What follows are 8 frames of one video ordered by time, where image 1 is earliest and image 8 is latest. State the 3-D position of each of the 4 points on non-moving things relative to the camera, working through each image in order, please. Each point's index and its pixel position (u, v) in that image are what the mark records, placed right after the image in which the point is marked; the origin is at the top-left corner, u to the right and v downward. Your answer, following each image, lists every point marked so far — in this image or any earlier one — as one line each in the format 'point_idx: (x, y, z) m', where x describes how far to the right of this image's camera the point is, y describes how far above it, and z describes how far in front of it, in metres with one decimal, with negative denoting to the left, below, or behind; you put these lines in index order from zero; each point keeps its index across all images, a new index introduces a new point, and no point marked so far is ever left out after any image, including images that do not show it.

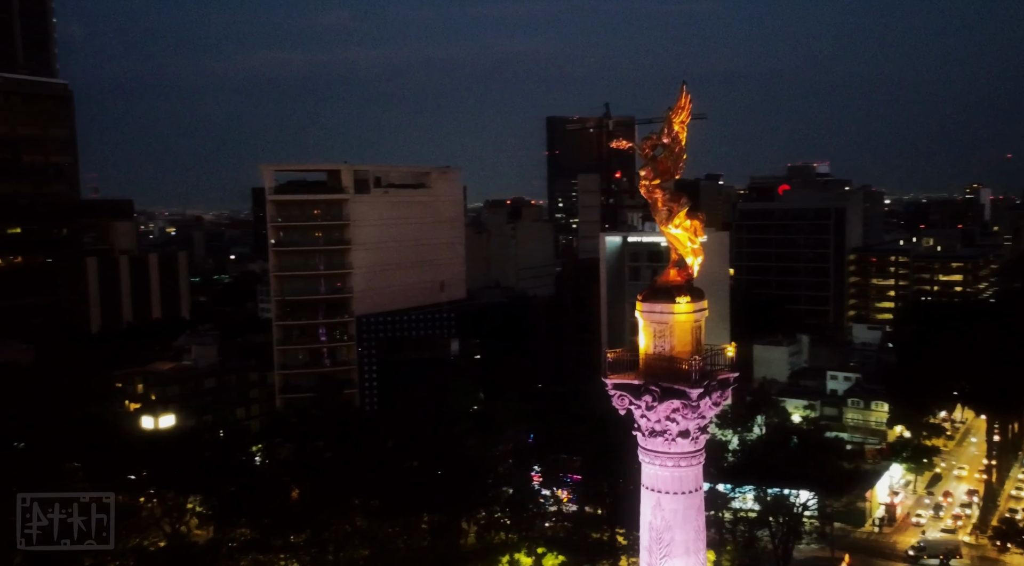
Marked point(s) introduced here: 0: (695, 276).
0: (+3.4, +0.1, +19.0) m
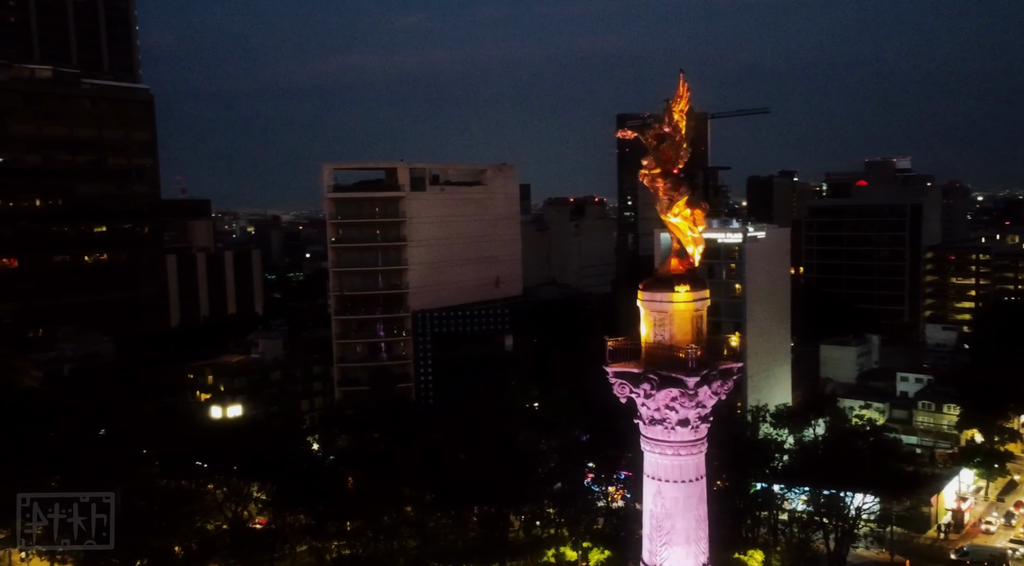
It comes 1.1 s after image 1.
0: (+3.4, +0.3, +19.2) m
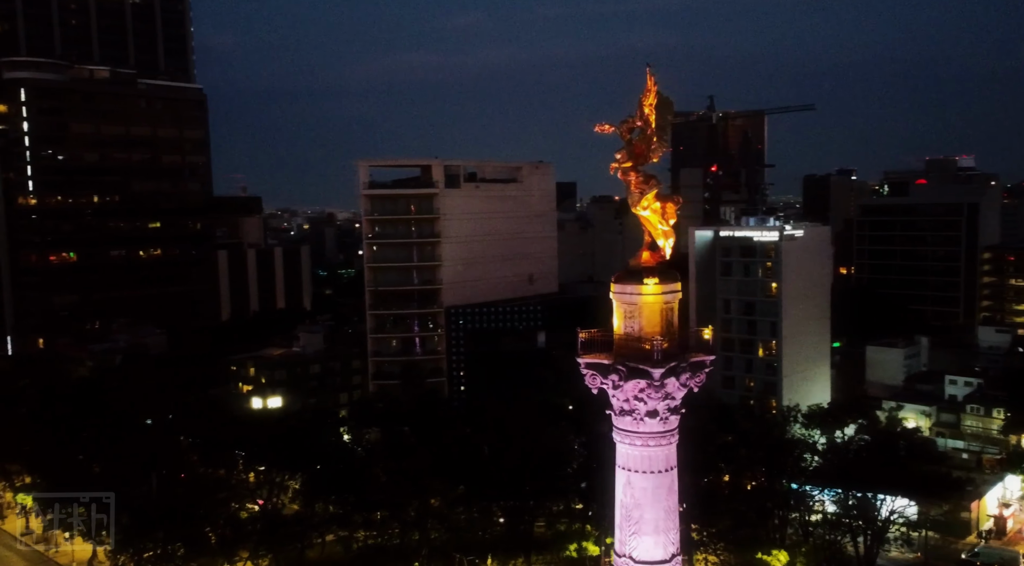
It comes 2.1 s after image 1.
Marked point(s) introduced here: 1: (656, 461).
0: (+2.9, +0.4, +19.3) m
1: (+2.7, -3.3, +19.3) m
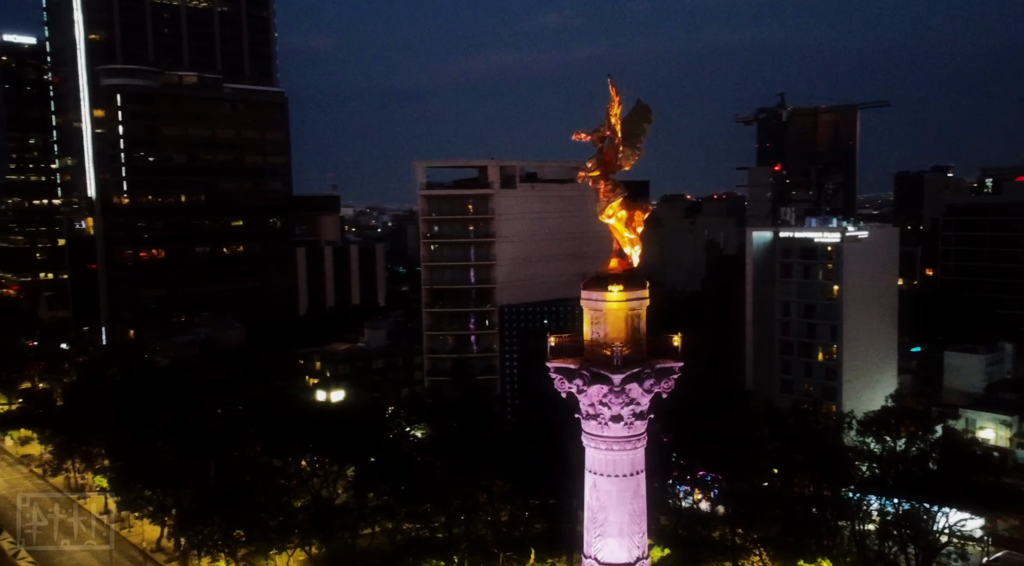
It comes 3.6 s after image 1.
0: (+2.3, +0.3, +19.5) m
1: (+2.1, -3.5, +19.6) m
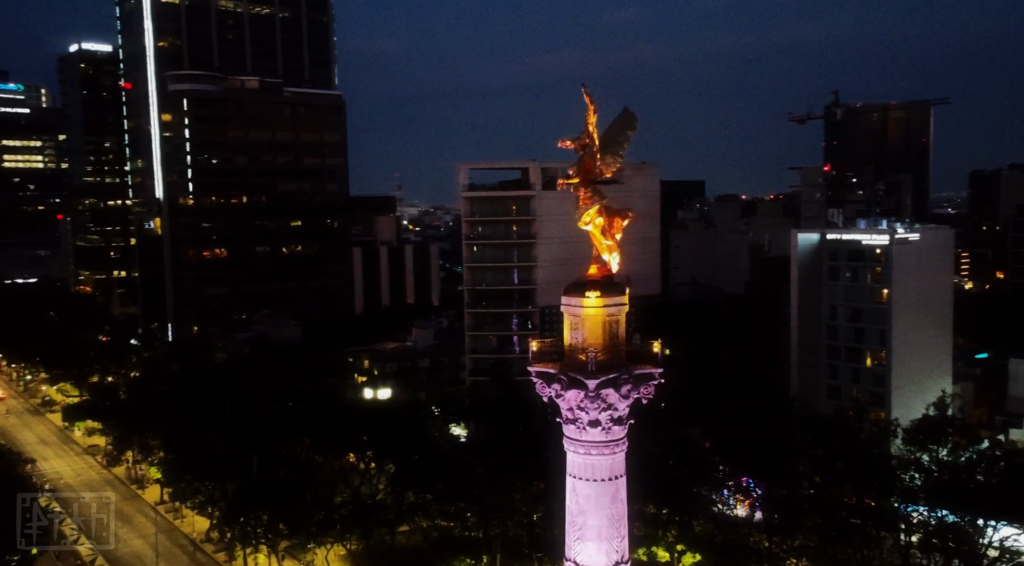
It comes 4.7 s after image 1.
0: (+1.9, +0.2, +19.7) m
1: (+1.7, -3.6, +19.7) m
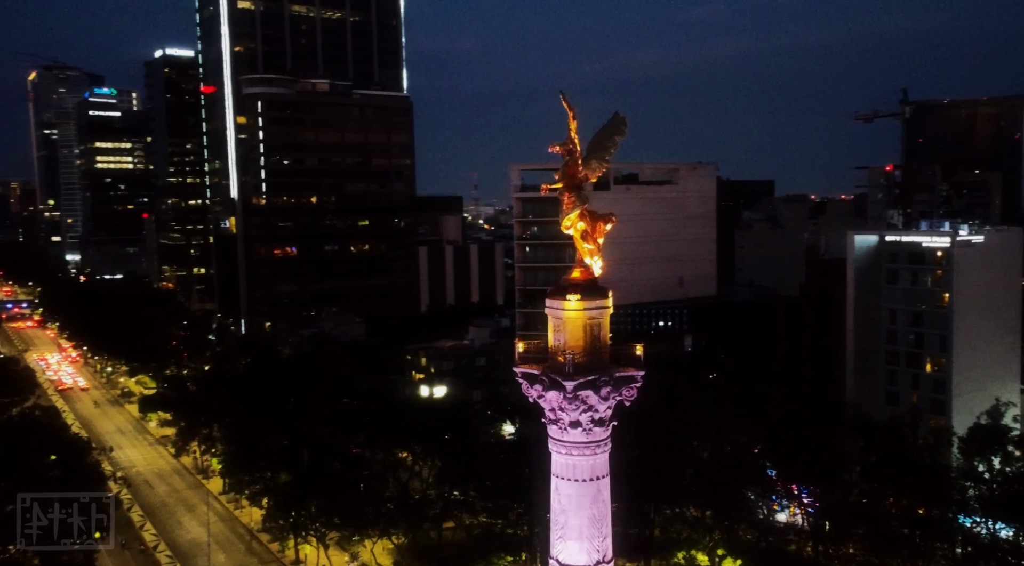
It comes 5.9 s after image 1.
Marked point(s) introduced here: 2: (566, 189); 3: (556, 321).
0: (+1.6, +0.1, +19.8) m
1: (+1.3, -3.7, +19.9) m
2: (+1.1, +1.8, +19.9) m
3: (+0.8, -0.7, +19.8) m
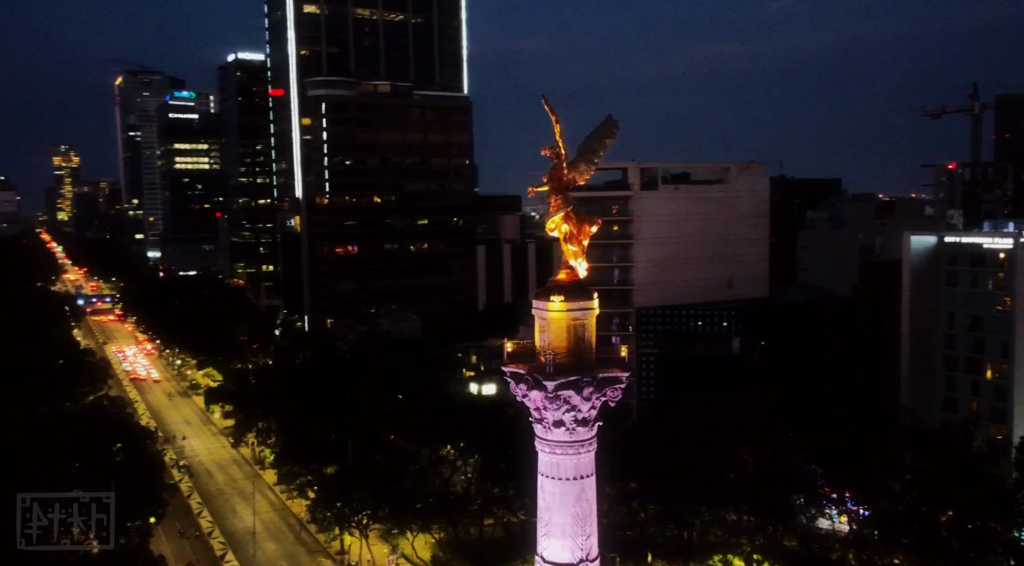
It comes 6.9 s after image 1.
0: (+1.3, +0.1, +19.9) m
1: (+1.0, -3.7, +20.0) m
2: (+0.8, +1.8, +20.1) m
3: (+0.6, -0.8, +20.0) m
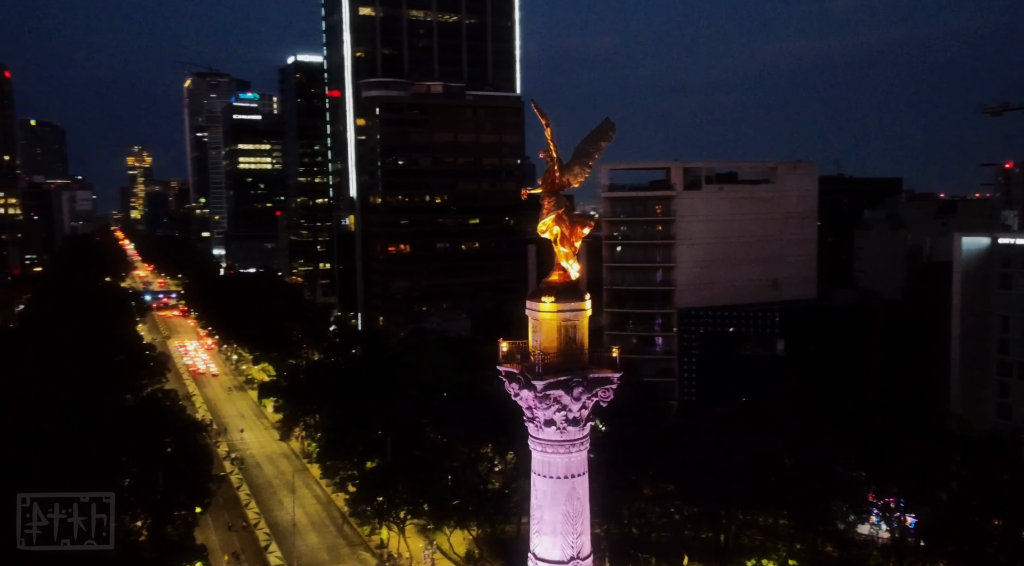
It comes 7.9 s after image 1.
0: (+1.2, +0.1, +20.0) m
1: (+0.9, -3.7, +20.1) m
2: (+0.7, +1.8, +20.2) m
3: (+0.4, -0.8, +20.1) m
